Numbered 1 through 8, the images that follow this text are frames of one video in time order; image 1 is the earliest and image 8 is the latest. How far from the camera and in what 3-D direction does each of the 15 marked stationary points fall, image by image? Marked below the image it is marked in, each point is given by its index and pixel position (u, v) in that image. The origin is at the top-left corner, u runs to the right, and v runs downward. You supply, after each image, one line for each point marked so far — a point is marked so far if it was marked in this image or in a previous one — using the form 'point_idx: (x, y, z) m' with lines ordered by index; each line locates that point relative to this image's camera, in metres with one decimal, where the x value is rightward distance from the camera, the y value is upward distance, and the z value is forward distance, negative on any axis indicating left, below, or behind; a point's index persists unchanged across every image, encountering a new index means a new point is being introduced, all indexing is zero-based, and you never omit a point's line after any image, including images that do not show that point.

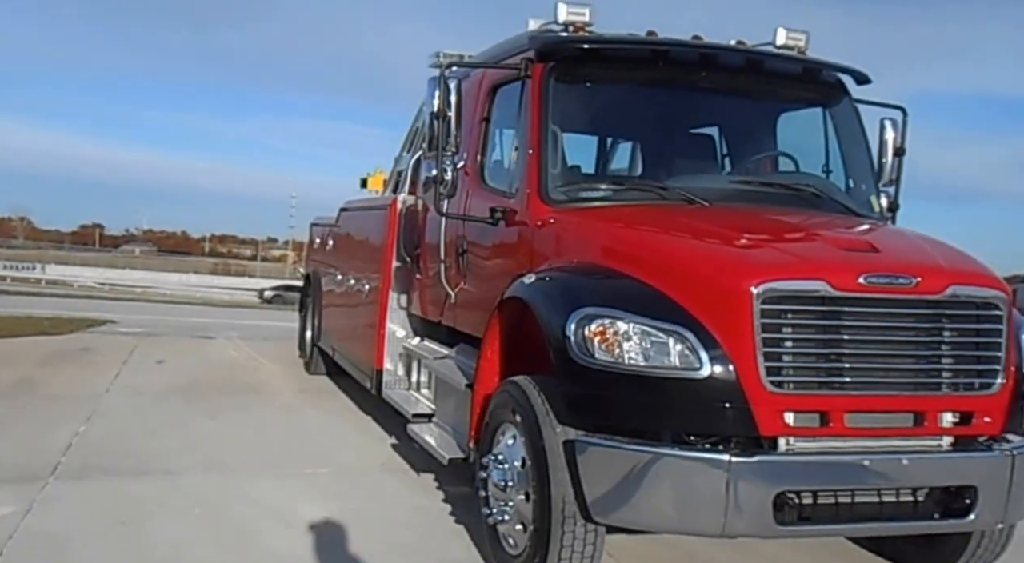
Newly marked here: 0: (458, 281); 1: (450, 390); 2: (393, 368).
0: (-0.2, 0.0, +4.9) m
1: (-0.2, -0.6, +4.8) m
2: (-0.8, -0.6, +6.2) m
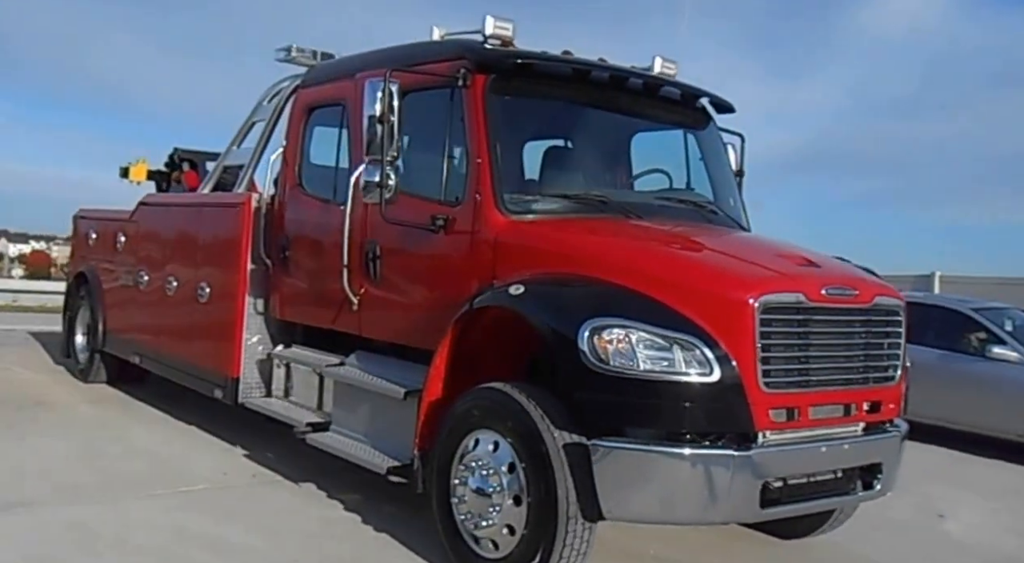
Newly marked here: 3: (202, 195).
0: (-0.7, 0.0, +4.9) m
1: (-0.7, -0.6, +4.8) m
2: (-1.7, -0.6, +5.9) m
3: (-2.3, +0.6, +6.6) m
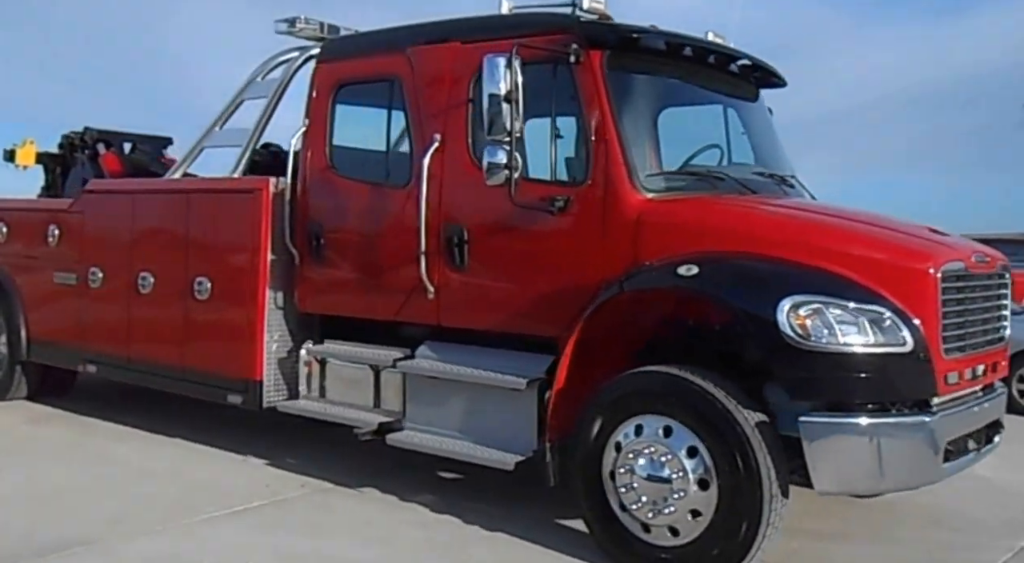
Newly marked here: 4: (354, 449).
0: (-0.3, +0.1, +4.6) m
1: (-0.2, -0.5, +4.6) m
2: (-1.4, -0.6, +5.5) m
3: (-2.2, +0.7, +6.0) m
4: (-1.1, -1.1, +6.0) m
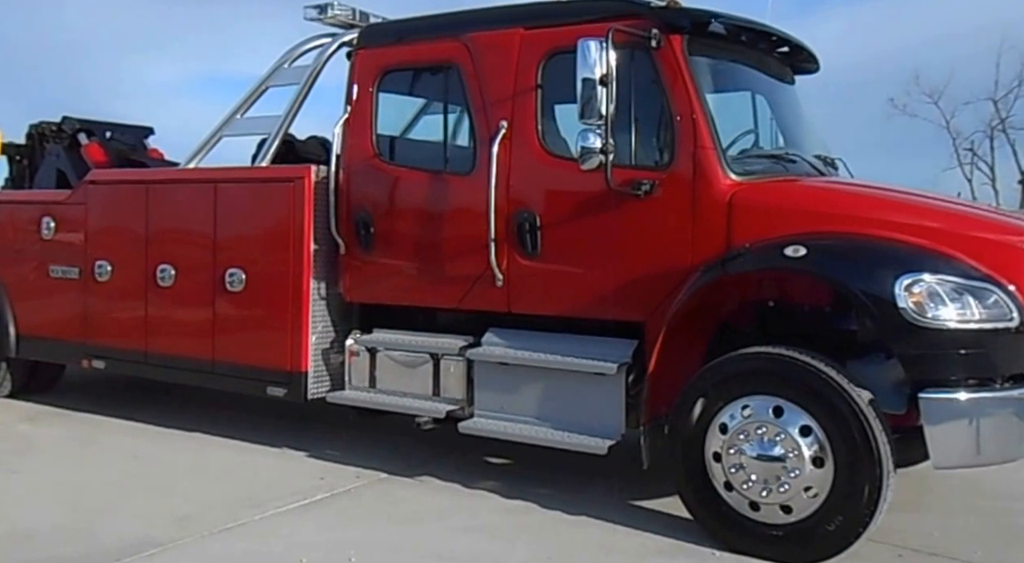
0: (+0.1, +0.1, +4.7) m
1: (+0.1, -0.5, +4.6) m
2: (-1.2, -0.5, +5.4) m
3: (-2.0, +0.7, +5.9) m
4: (-0.8, -1.0, +6.0) m
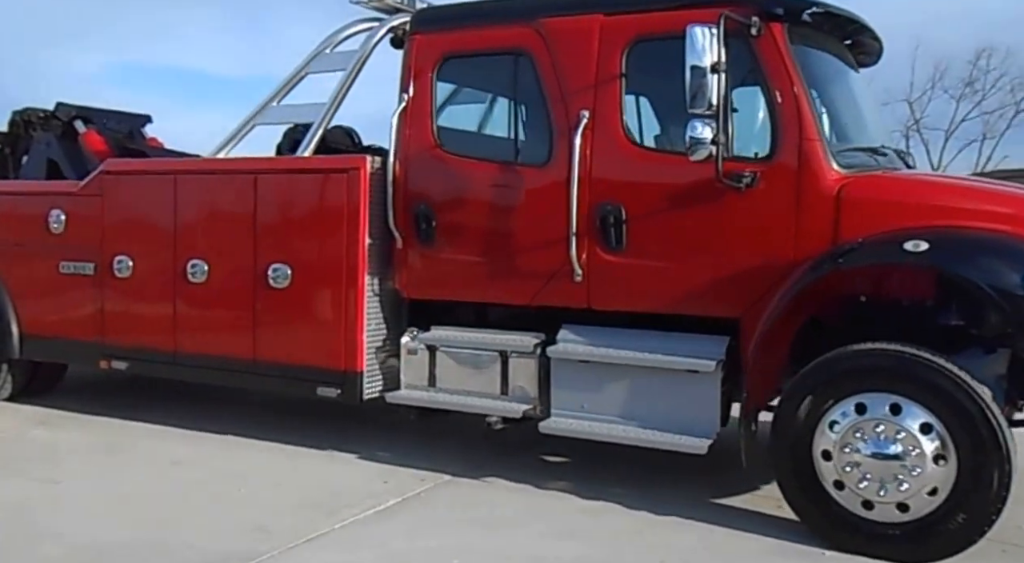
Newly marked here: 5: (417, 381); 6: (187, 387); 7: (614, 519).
0: (+0.5, +0.2, +4.5) m
1: (+0.5, -0.4, +4.5) m
2: (-0.8, -0.5, +5.2) m
3: (-1.7, +0.7, +5.6) m
4: (-0.5, -1.0, +5.8) m
5: (-0.5, -0.6, +5.2) m
6: (-2.8, -0.9, +7.7) m
7: (+0.5, -1.1, +4.3) m
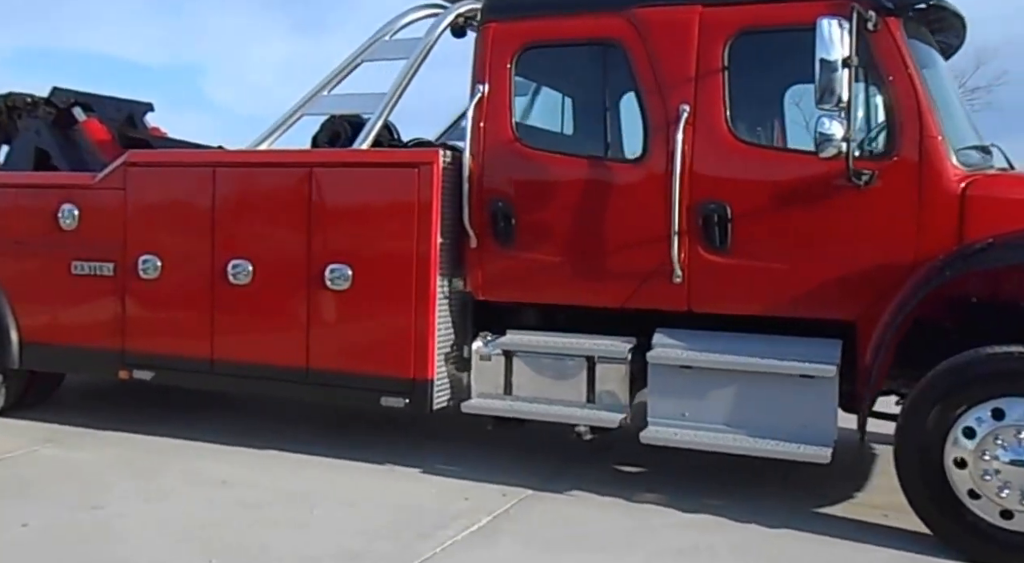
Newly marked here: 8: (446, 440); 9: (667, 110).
0: (+0.9, +0.2, +4.3) m
1: (+1.0, -0.4, +4.3) m
2: (-0.4, -0.5, +4.9) m
3: (-1.3, +0.7, +5.2) m
4: (-0.1, -1.0, +5.5) m
5: (-0.1, -0.6, +4.9) m
6: (-2.5, -0.9, +7.2) m
7: (+0.9, -1.1, +4.1) m
8: (-0.4, -1.0, +5.7) m
9: (+0.8, +0.8, +4.4) m
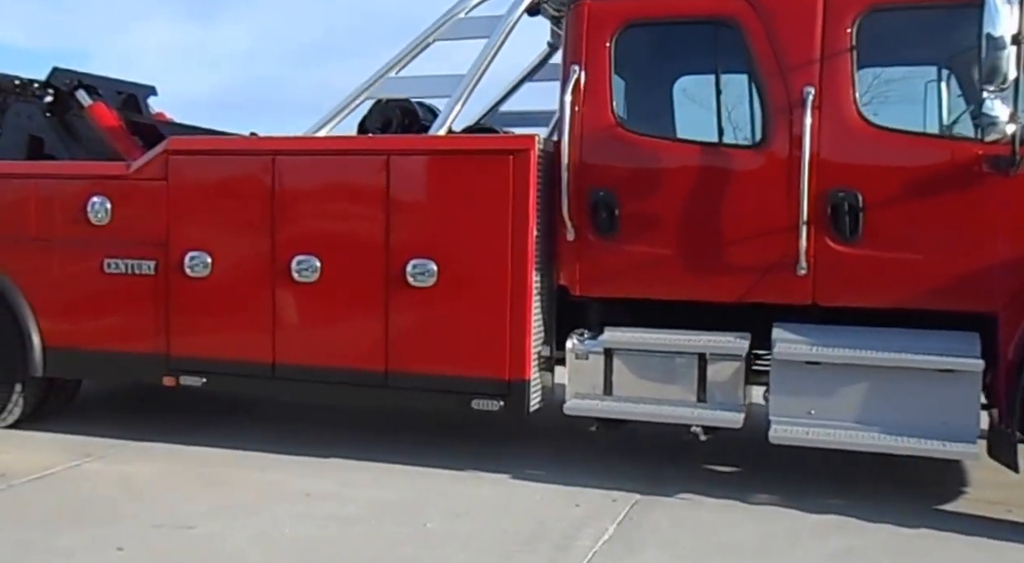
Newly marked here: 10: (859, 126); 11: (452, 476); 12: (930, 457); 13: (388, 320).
0: (+1.5, +0.2, +4.1) m
1: (+1.5, -0.4, +4.1) m
2: (+0.1, -0.5, +4.6) m
3: (-0.8, +0.8, +4.9) m
4: (+0.3, -0.9, +5.2) m
5: (+0.4, -0.5, +4.7) m
6: (-2.2, -0.9, +6.8) m
7: (+1.5, -1.1, +3.9) m
8: (+0.1, -0.9, +5.4) m
9: (+1.3, +0.9, +4.2) m
10: (+1.5, +0.7, +4.1) m
11: (-0.3, -1.0, +4.8) m
12: (+1.8, -0.7, +3.9) m
13: (-0.7, -0.2, +4.8) m
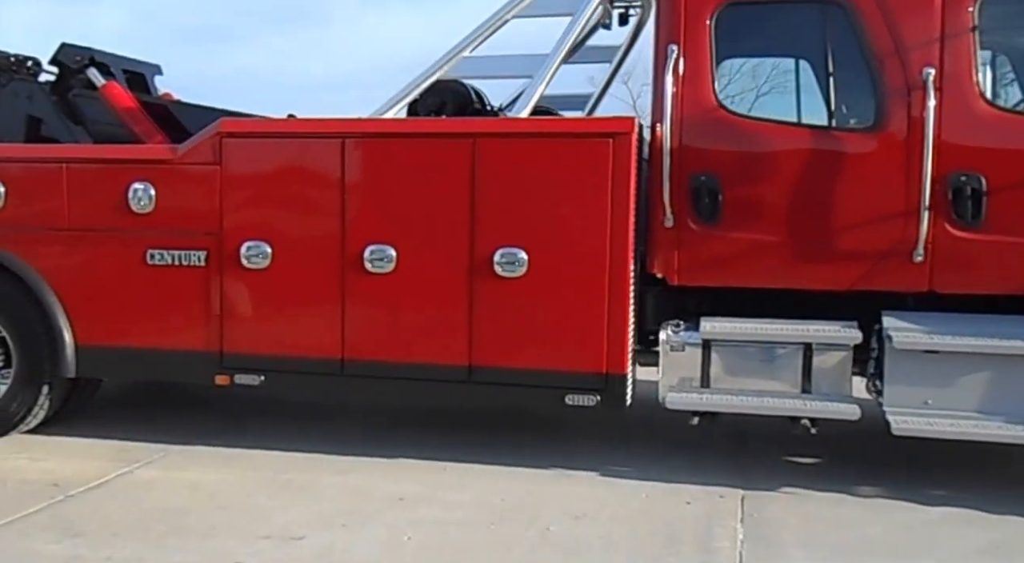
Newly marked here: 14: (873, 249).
0: (+2.0, +0.2, +4.0) m
1: (+2.0, -0.4, +4.0) m
2: (+0.6, -0.4, +4.5) m
3: (-0.4, +0.8, +4.6) m
4: (+0.7, -0.9, +5.1) m
5: (+0.8, -0.5, +4.5) m
6: (-1.9, -0.8, +6.4) m
7: (+2.0, -1.0, +3.8) m
8: (+0.5, -0.9, +5.2) m
9: (+1.7, +0.9, +4.1) m
10: (+2.0, +0.7, +4.0) m
11: (+0.1, -0.9, +4.6) m
12: (+2.3, -0.7, +3.8) m
13: (-0.2, -0.2, +4.6) m
14: (+1.6, +0.1, +4.1) m
